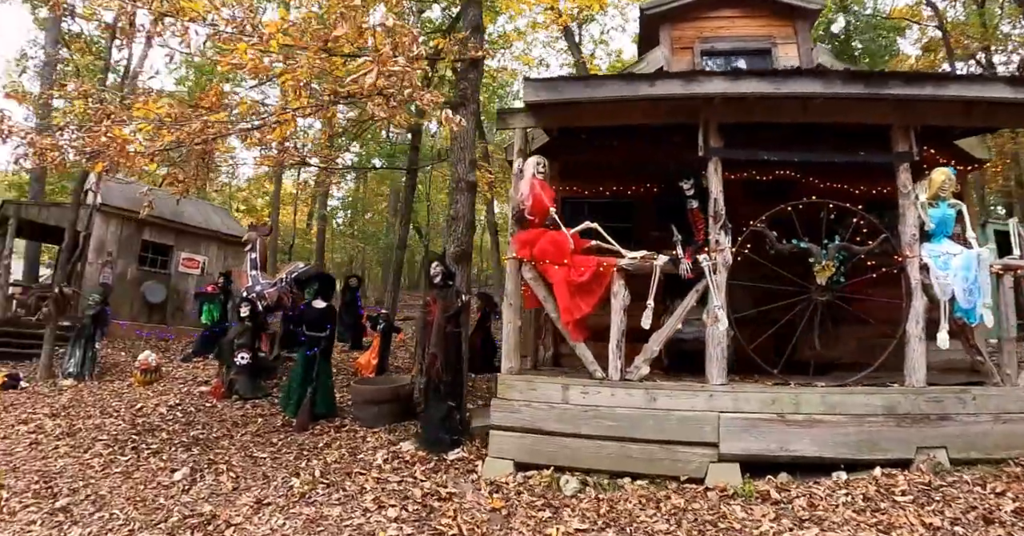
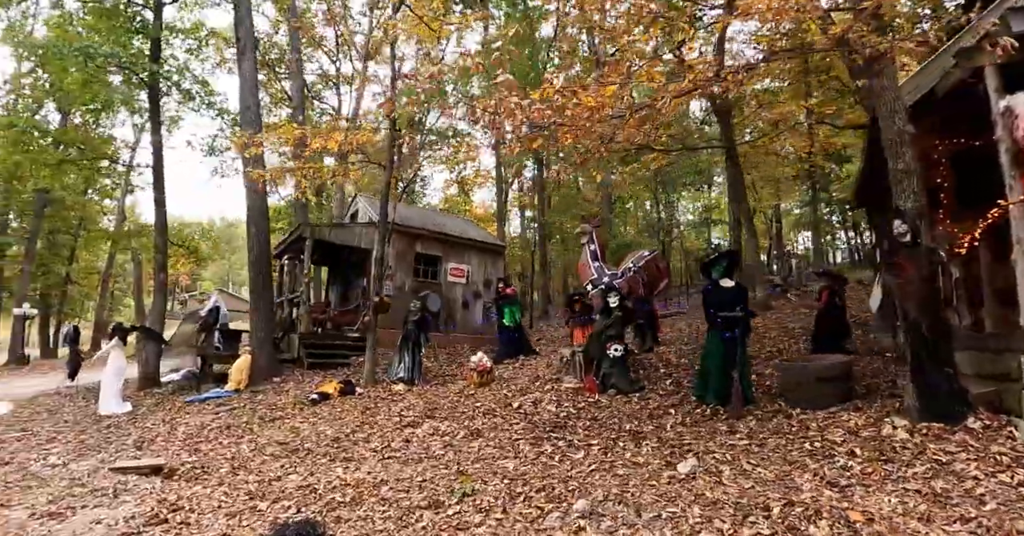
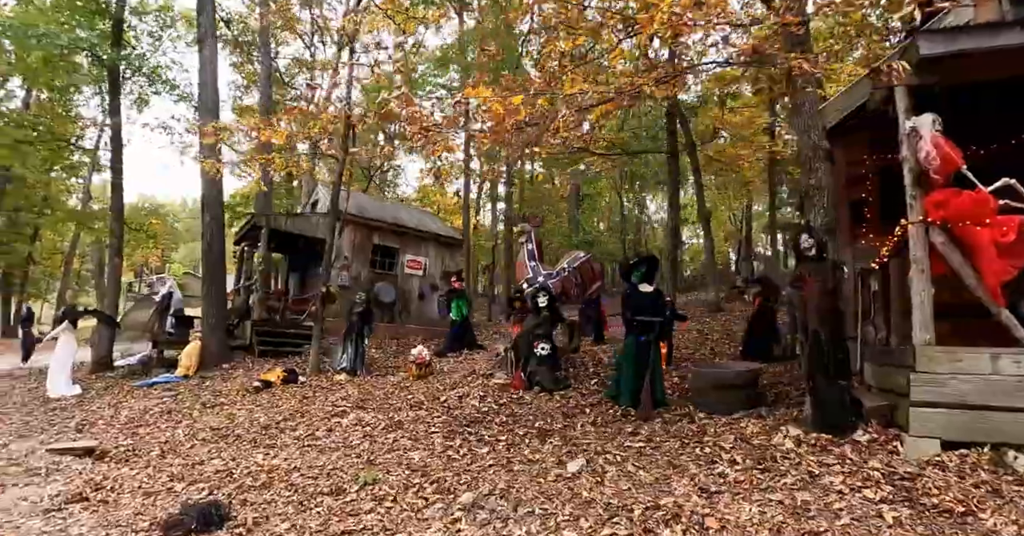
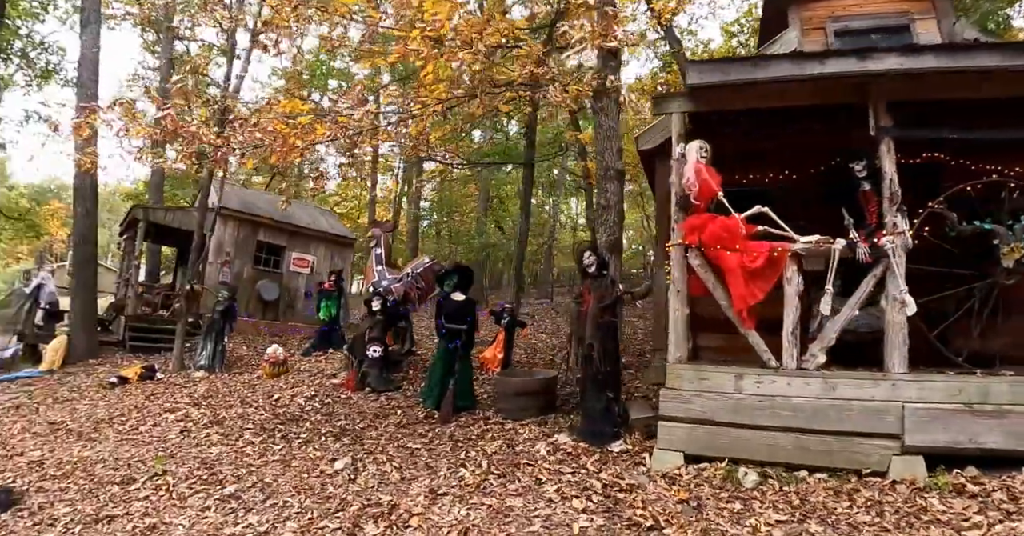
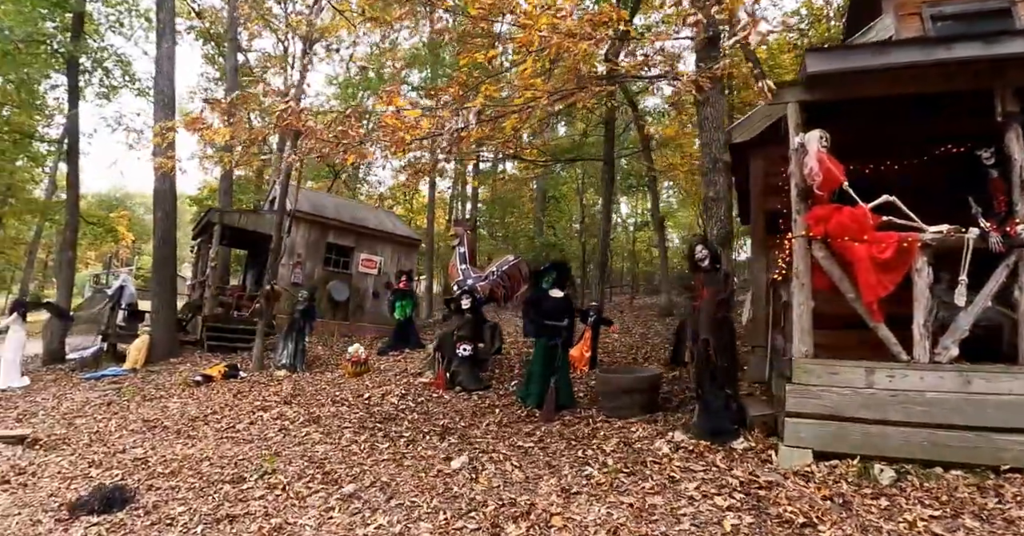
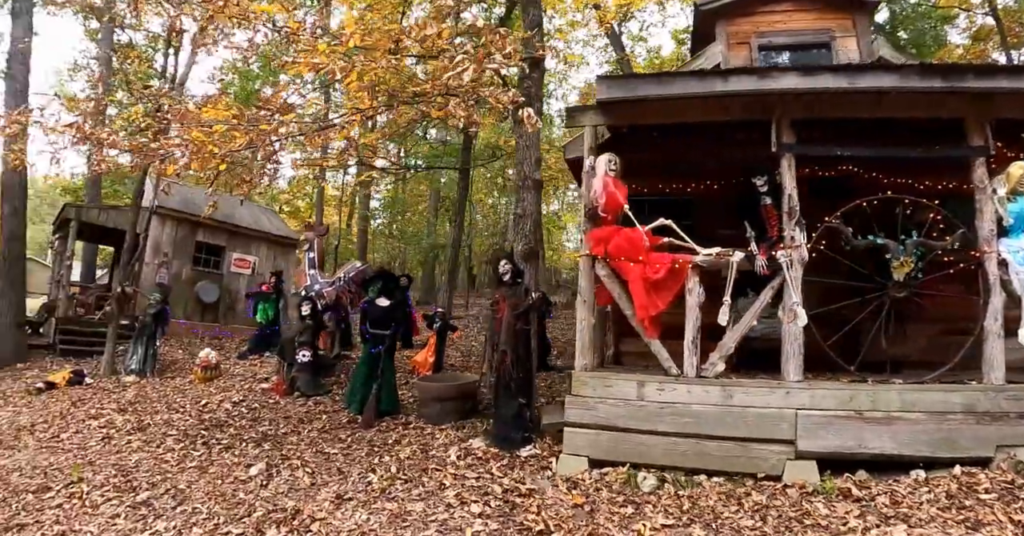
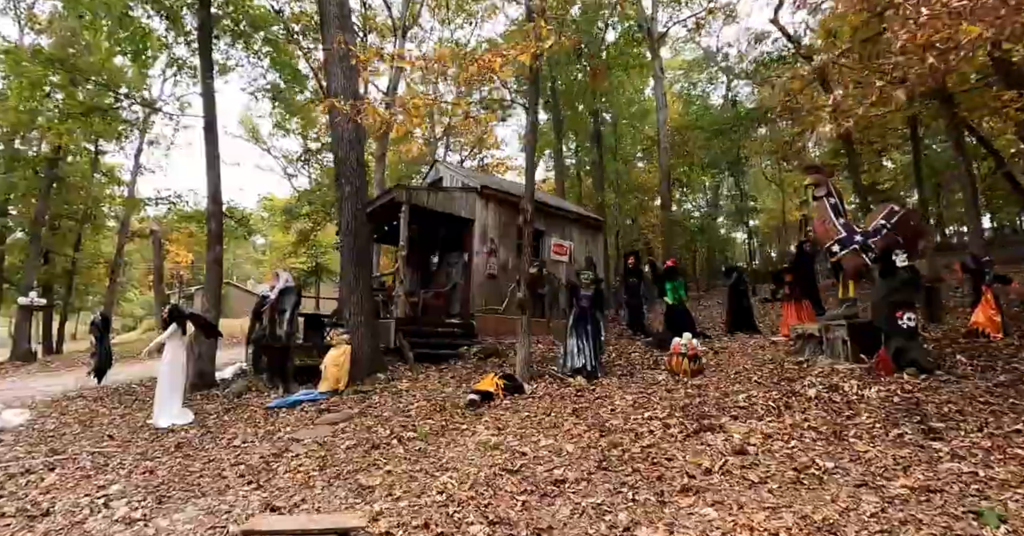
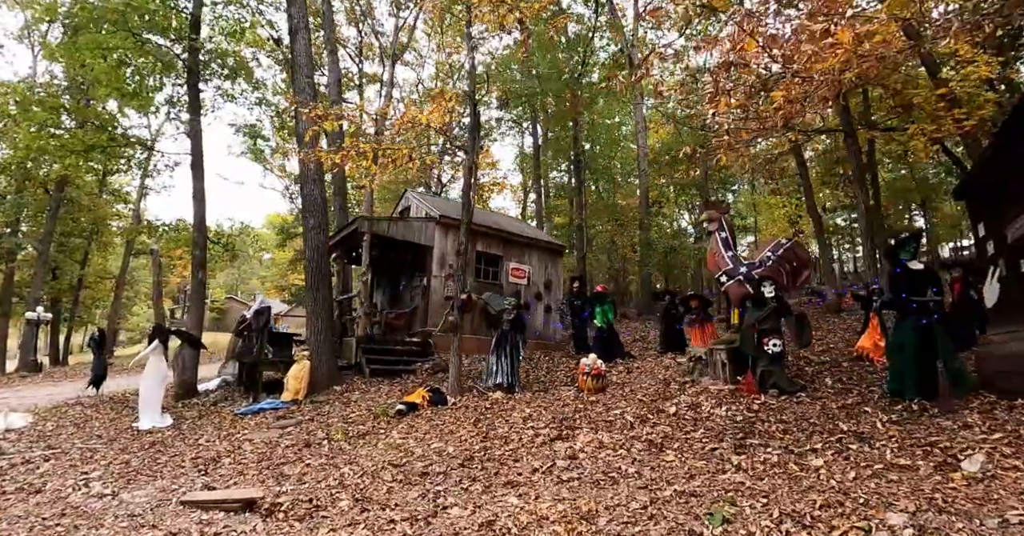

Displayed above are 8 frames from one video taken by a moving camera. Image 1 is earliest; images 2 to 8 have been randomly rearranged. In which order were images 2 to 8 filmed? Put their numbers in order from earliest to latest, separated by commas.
6, 4, 5, 3, 2, 8, 7
